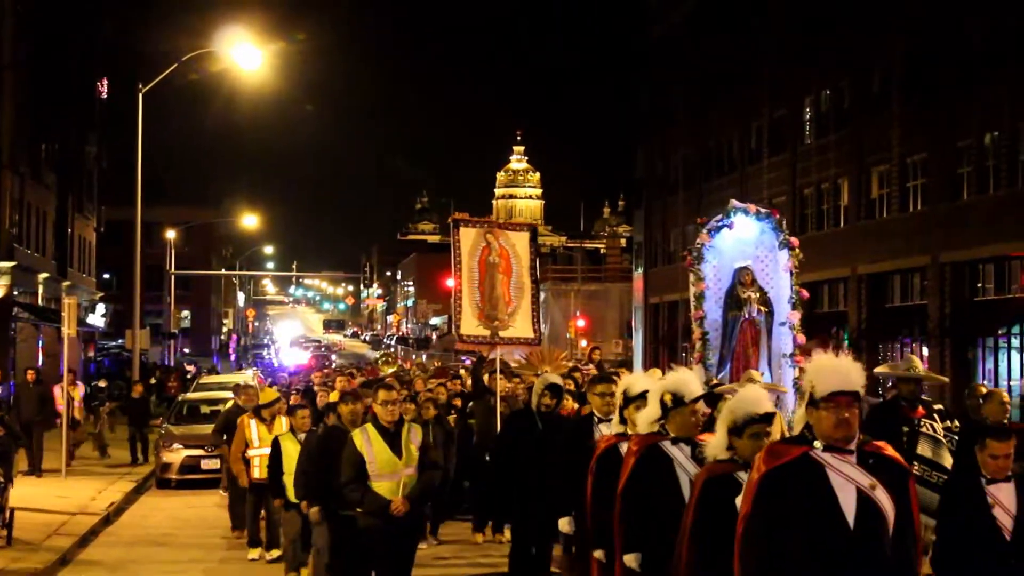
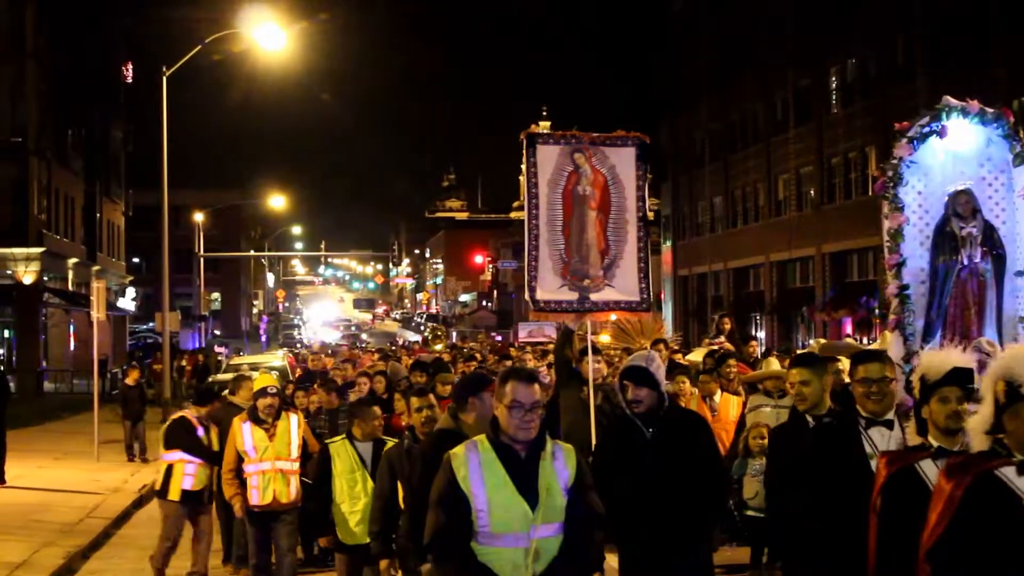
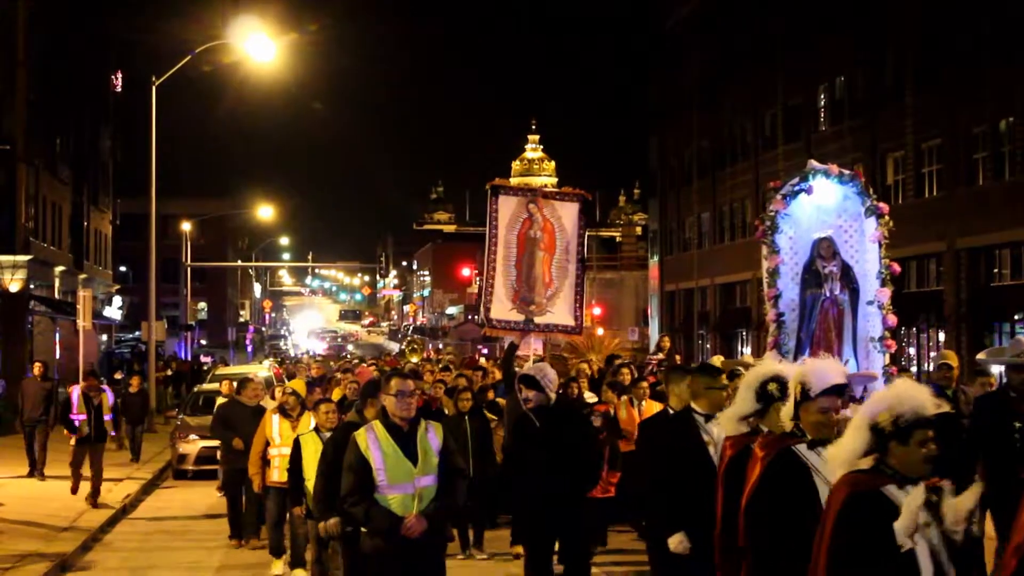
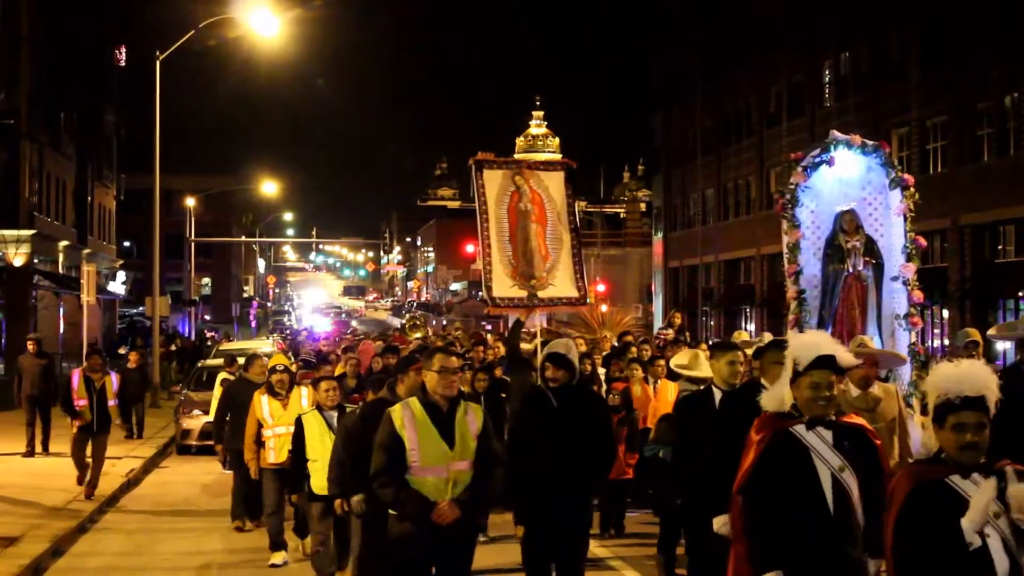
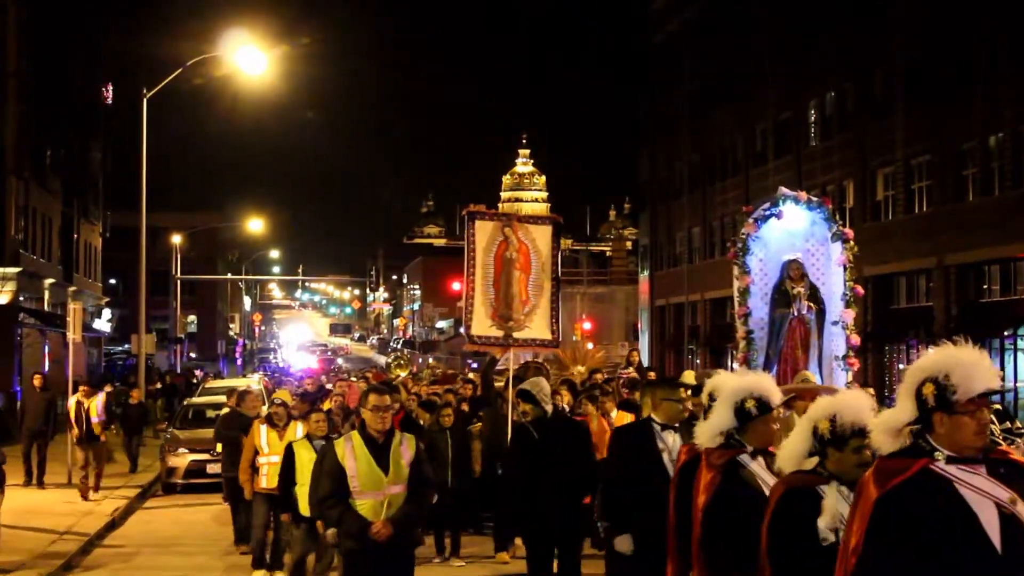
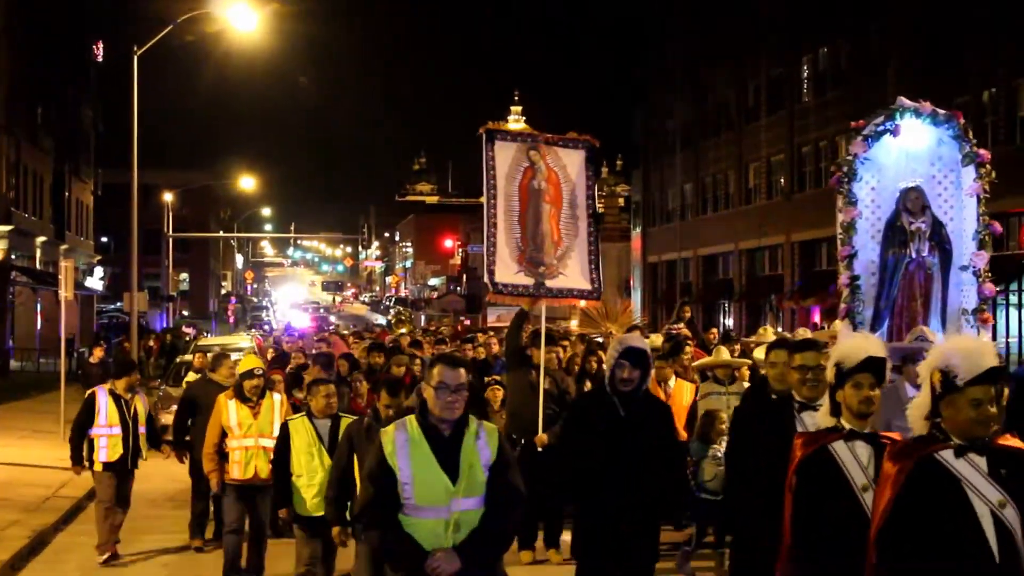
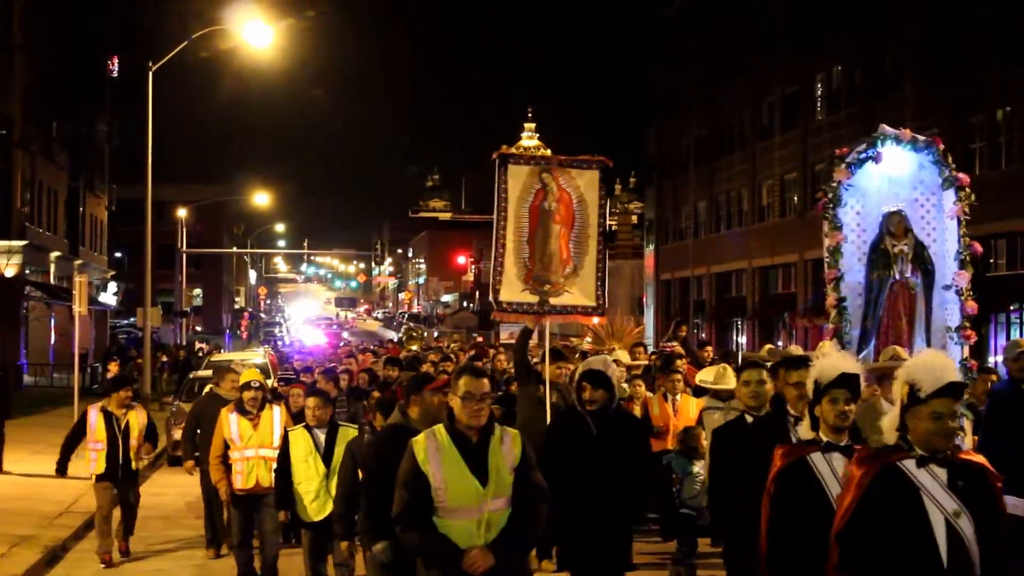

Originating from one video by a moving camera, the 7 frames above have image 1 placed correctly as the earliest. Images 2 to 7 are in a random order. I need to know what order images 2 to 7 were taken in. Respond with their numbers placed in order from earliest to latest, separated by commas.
5, 3, 4, 7, 6, 2
